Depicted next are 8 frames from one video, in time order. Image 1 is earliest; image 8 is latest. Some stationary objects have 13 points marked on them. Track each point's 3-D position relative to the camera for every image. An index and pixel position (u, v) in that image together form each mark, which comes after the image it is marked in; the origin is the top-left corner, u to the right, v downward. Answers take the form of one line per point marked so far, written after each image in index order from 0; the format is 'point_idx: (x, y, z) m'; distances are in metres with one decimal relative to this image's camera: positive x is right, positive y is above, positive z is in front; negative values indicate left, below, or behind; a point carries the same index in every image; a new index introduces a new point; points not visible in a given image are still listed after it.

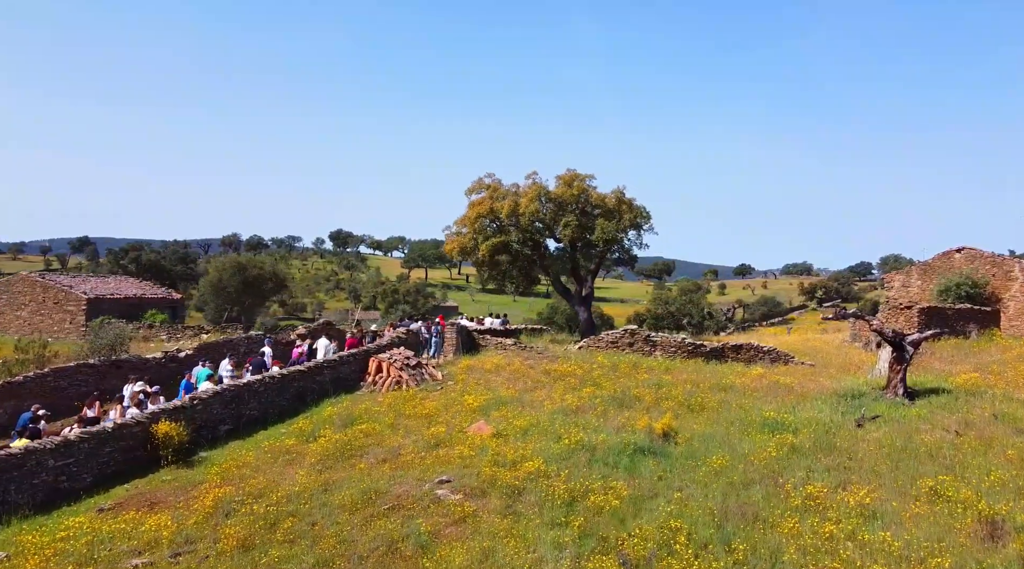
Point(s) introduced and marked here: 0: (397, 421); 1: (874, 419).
0: (-2.6, -3.1, +18.8) m
1: (+8.4, -3.1, +19.3) m
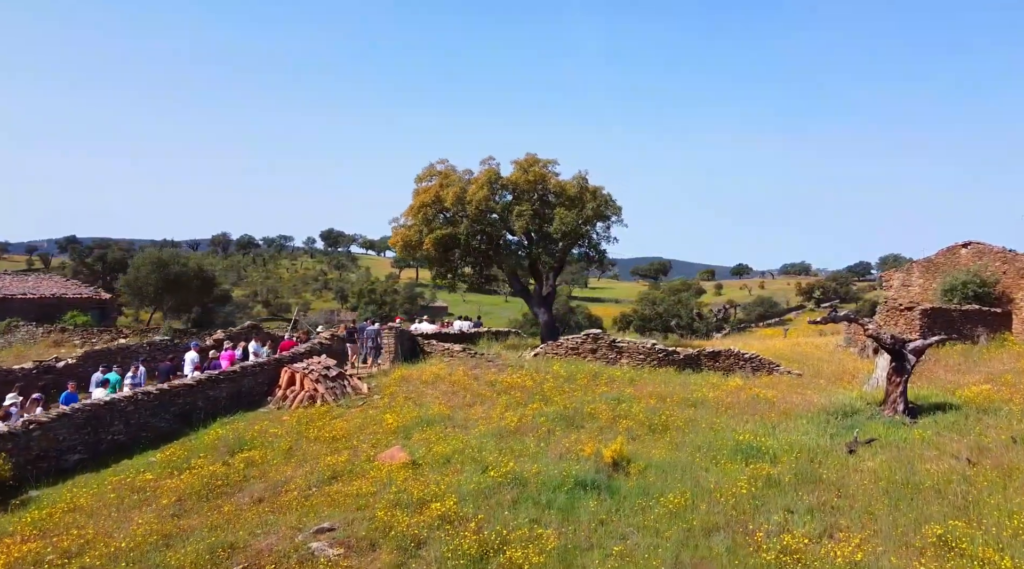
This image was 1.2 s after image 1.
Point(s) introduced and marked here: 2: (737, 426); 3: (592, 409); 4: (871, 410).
0: (-4.1, -3.0, +15.6) m
1: (+7.0, -3.1, +16.1) m
2: (+4.7, -3.0, +17.4) m
3: (+1.8, -2.8, +18.5) m
4: (+8.1, -2.8, +18.6) m
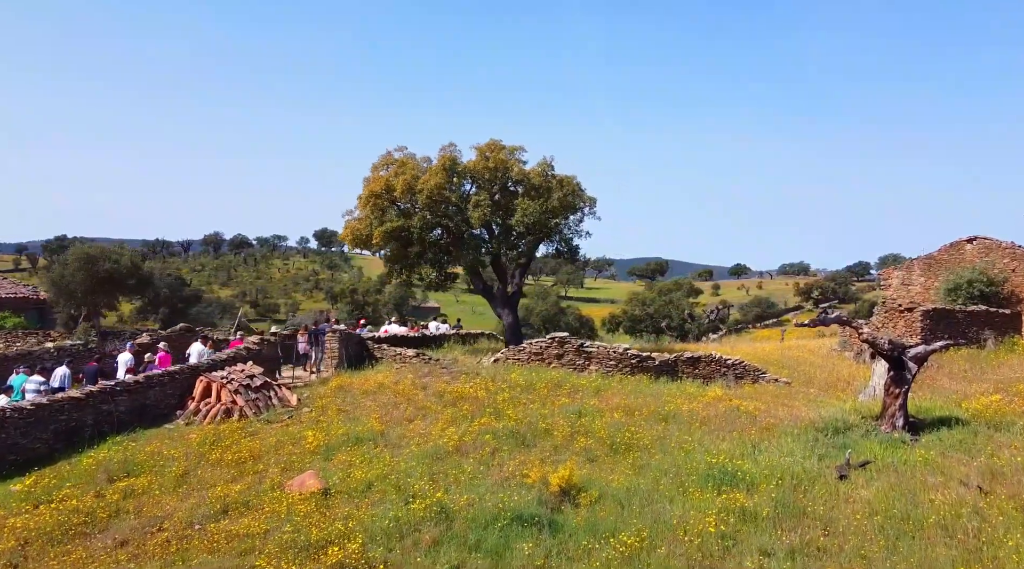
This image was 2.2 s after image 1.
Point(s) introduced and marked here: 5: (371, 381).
0: (-5.2, -3.0, +13.4) m
1: (+5.9, -3.1, +13.8) m
2: (+3.7, -2.9, +15.1) m
3: (+0.7, -2.7, +16.2) m
4: (+7.0, -2.8, +16.3) m
5: (-3.3, -2.2, +19.3) m
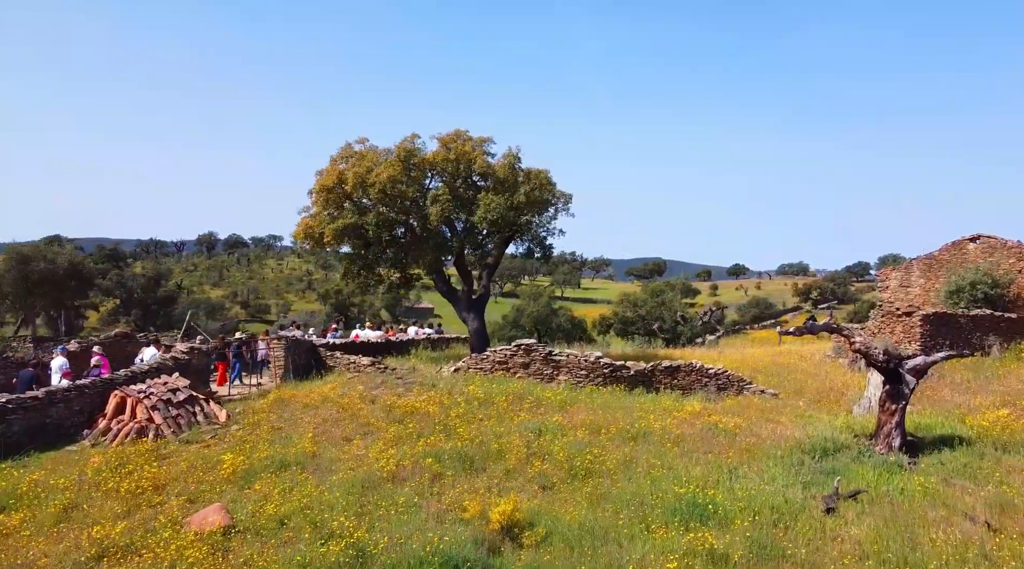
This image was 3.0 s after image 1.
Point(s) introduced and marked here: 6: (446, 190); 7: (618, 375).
0: (-6.1, -3.0, +11.6) m
1: (+5.0, -3.1, +12.1) m
2: (+2.8, -3.0, +13.3) m
3: (-0.2, -2.8, +14.5) m
4: (+6.1, -2.8, +14.6) m
5: (-4.2, -2.3, +17.5) m
6: (-1.6, +2.3, +19.7) m
7: (+2.4, -2.1, +18.8) m
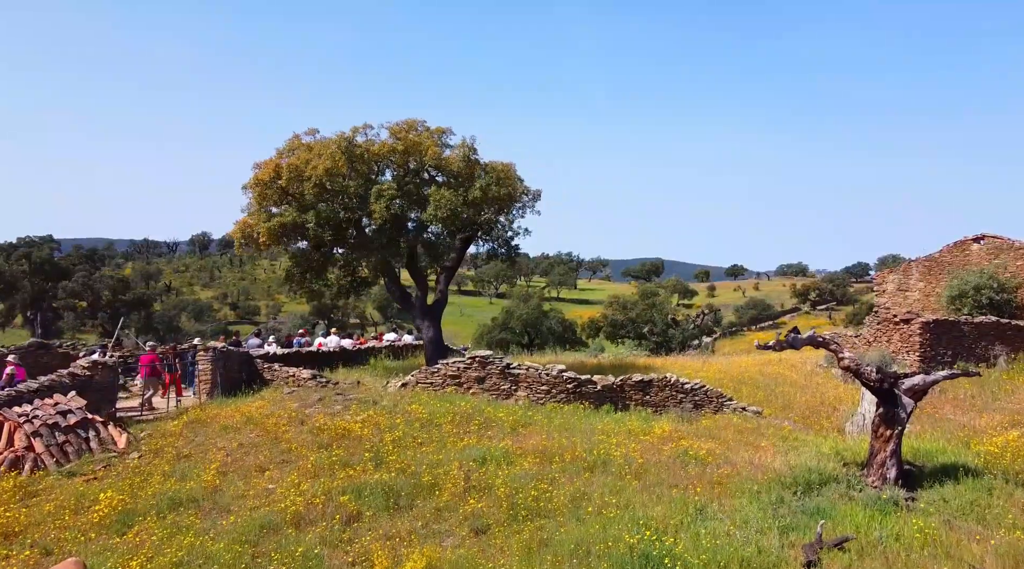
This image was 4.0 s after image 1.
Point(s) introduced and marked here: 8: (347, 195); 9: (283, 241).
0: (-7.0, -3.1, +9.7) m
1: (+4.0, -3.2, +10.2) m
2: (+1.8, -3.1, +11.4) m
3: (-1.1, -2.9, +12.6) m
4: (+5.2, -3.0, +12.6) m
5: (-5.2, -2.4, +15.6) m
6: (-2.6, +2.2, +17.7) m
7: (+1.5, -2.2, +16.9) m
8: (-3.6, +2.0, +18.1) m
9: (-5.1, +0.9, +18.3) m
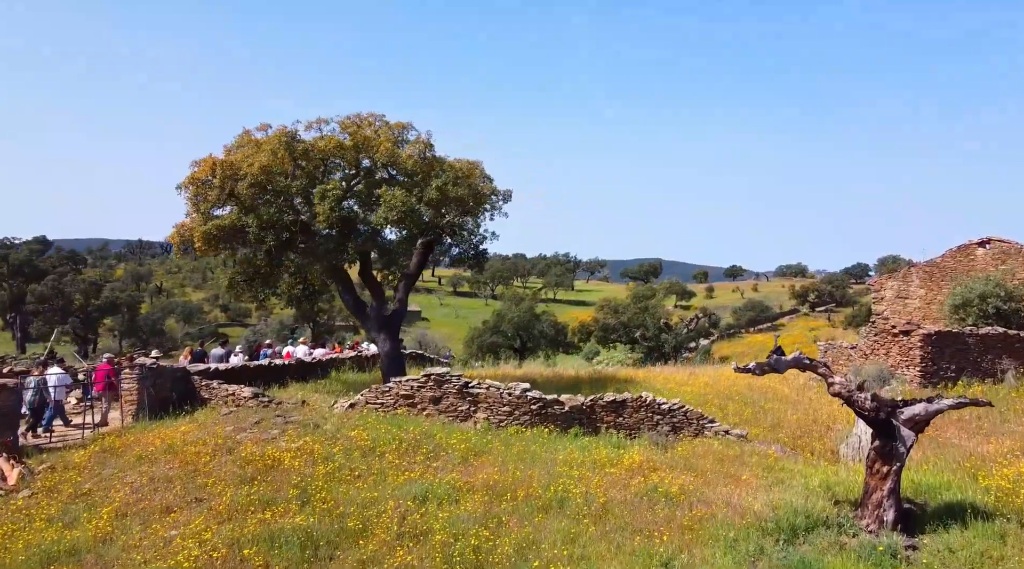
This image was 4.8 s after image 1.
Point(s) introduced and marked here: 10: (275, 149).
0: (-7.8, -3.3, +8.1) m
1: (+3.3, -3.4, +8.6) m
2: (+1.0, -3.3, +9.8) m
3: (-1.9, -3.1, +11.0) m
4: (+4.4, -3.1, +11.0) m
5: (-5.9, -2.6, +14.0) m
6: (-3.3, +2.0, +16.1) m
7: (+0.7, -2.4, +15.3) m
8: (-4.4, +1.8, +16.4) m
9: (-5.9, +0.8, +16.7) m
10: (-4.6, +2.6, +16.1) m
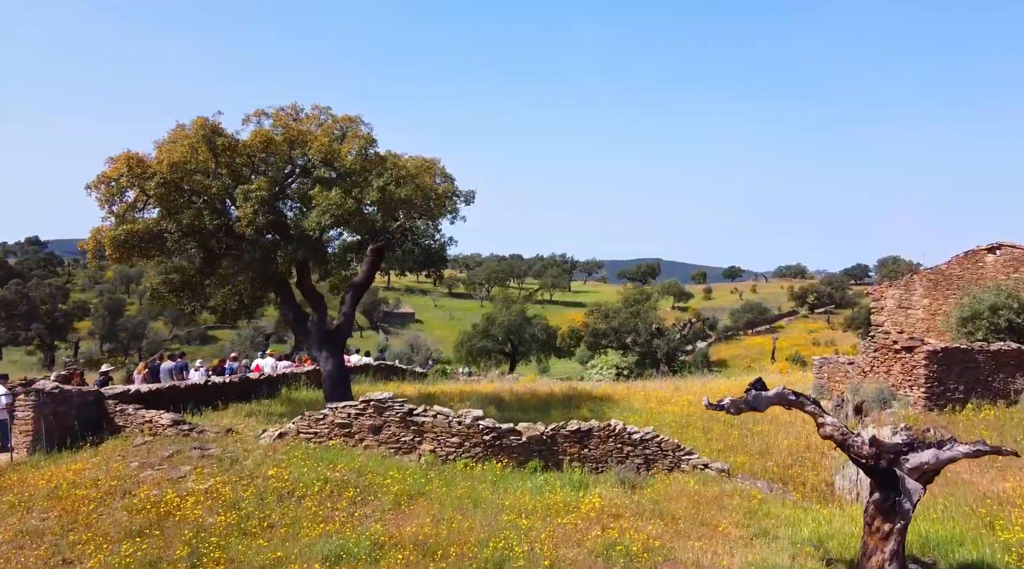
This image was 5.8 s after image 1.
0: (-8.6, -3.6, +6.2) m
1: (+2.4, -3.6, +6.7) m
2: (+0.2, -3.5, +7.9) m
3: (-2.7, -3.3, +9.1) m
4: (+3.5, -3.4, +9.2) m
5: (-6.8, -2.8, +12.1) m
6: (-4.2, +1.7, +14.3) m
7: (-0.2, -2.6, +13.4) m
8: (-5.2, +1.5, +14.6) m
9: (-6.7, +0.5, +14.8) m
10: (-5.4, +2.4, +14.3) m
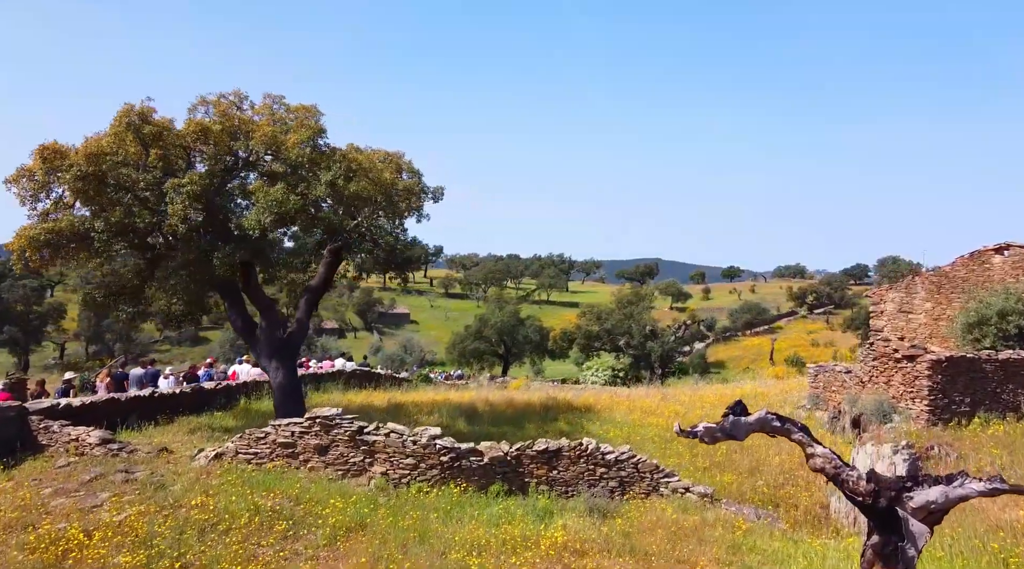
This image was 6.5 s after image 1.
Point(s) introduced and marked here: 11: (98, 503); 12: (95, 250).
0: (-9.2, -3.6, +4.9) m
1: (+1.8, -3.7, +5.4) m
2: (-0.4, -3.6, +6.6) m
3: (-3.3, -3.4, +7.8) m
4: (+3.0, -3.4, +7.8) m
5: (-7.4, -2.9, +10.8) m
6: (-4.8, +1.7, +13.0) m
7: (-0.7, -2.7, +12.1) m
8: (-5.8, +1.5, +13.3) m
9: (-7.3, +0.5, +13.5) m
10: (-6.0, +2.3, +13.0) m
11: (-5.5, -2.9, +11.1) m
12: (-6.8, +0.6, +13.6) m
